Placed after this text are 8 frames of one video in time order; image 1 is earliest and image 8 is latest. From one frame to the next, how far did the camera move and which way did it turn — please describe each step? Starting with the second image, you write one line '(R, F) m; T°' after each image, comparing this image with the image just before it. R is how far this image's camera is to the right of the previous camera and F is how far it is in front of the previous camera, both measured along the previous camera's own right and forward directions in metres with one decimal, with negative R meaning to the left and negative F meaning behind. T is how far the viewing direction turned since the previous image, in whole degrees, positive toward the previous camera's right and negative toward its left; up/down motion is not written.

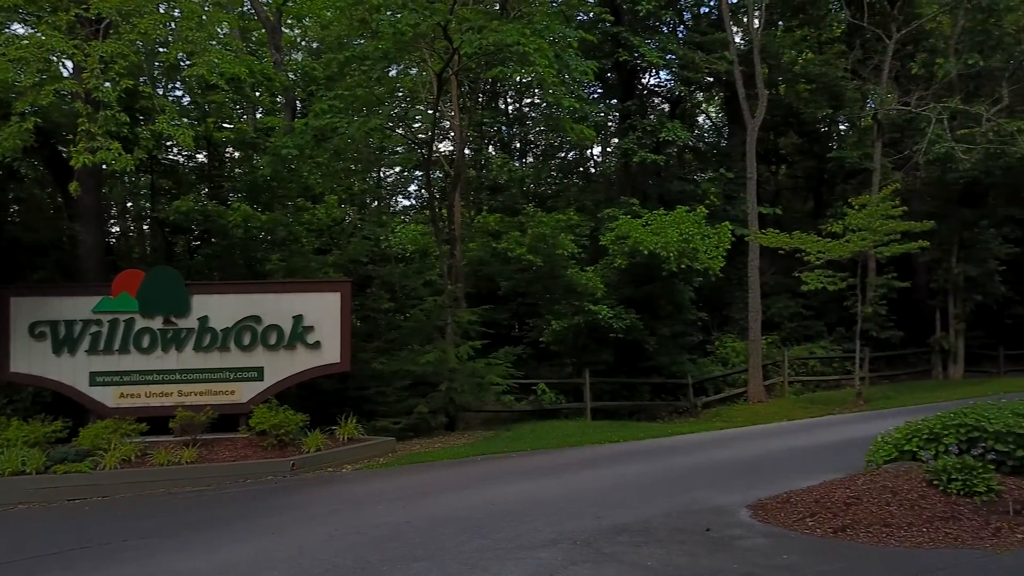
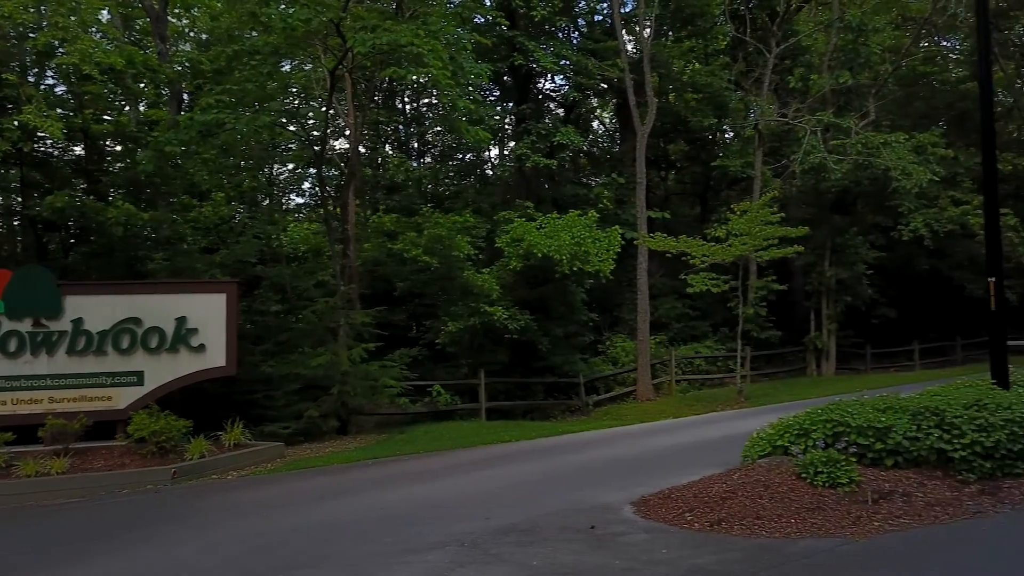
(+0.1, -0.1) m; +7°
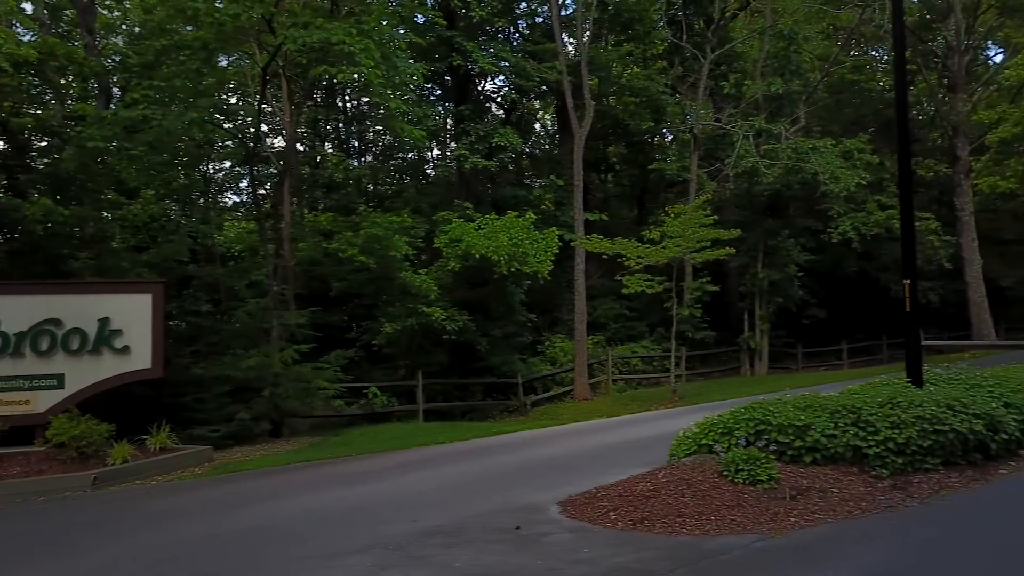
(+0.2, 0.0) m; +4°
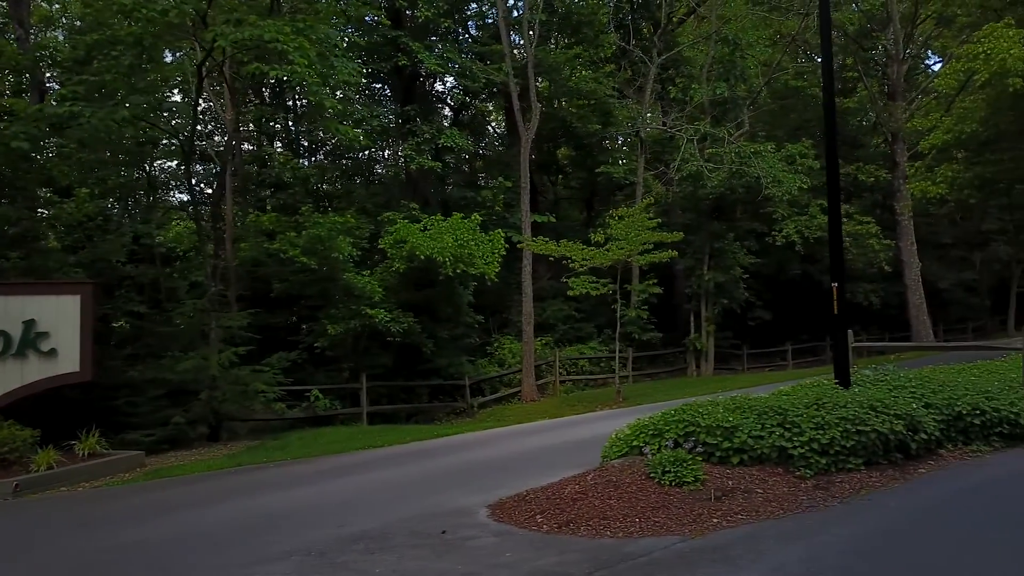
(+0.3, 0.0) m; +3°
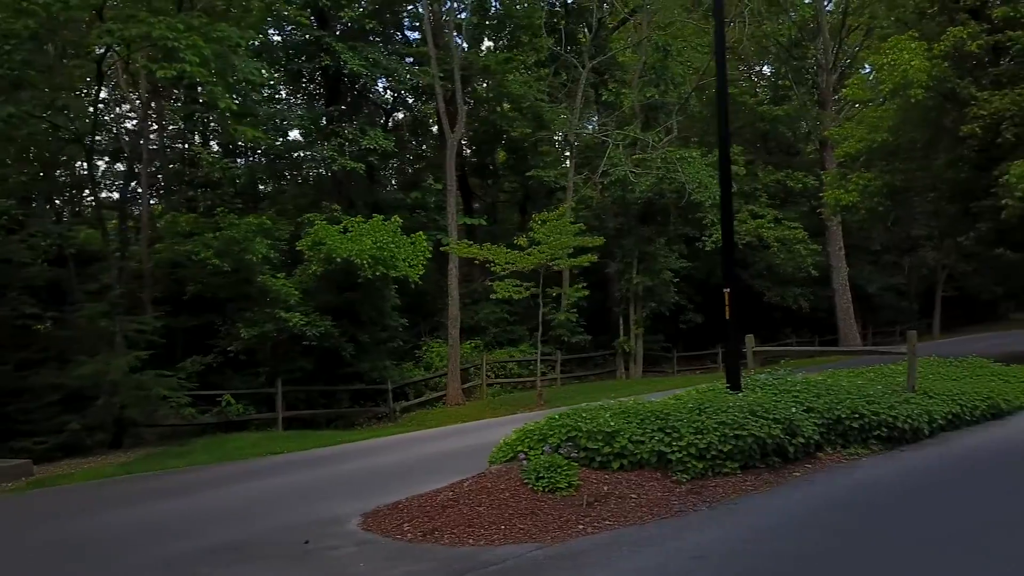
(+0.8, +0.1) m; +3°
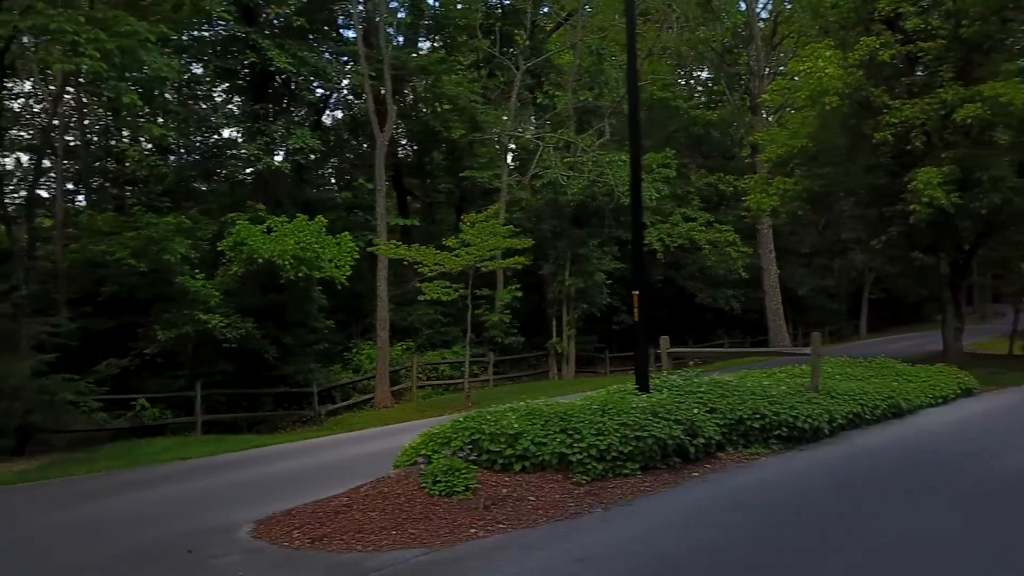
(+0.5, 0.0) m; +4°
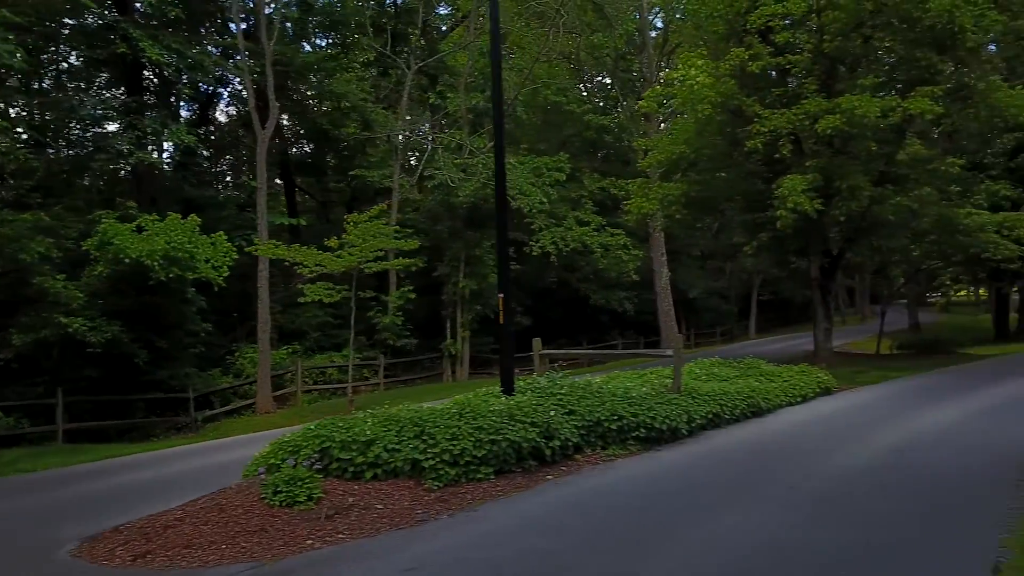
(+0.6, +0.1) m; +6°
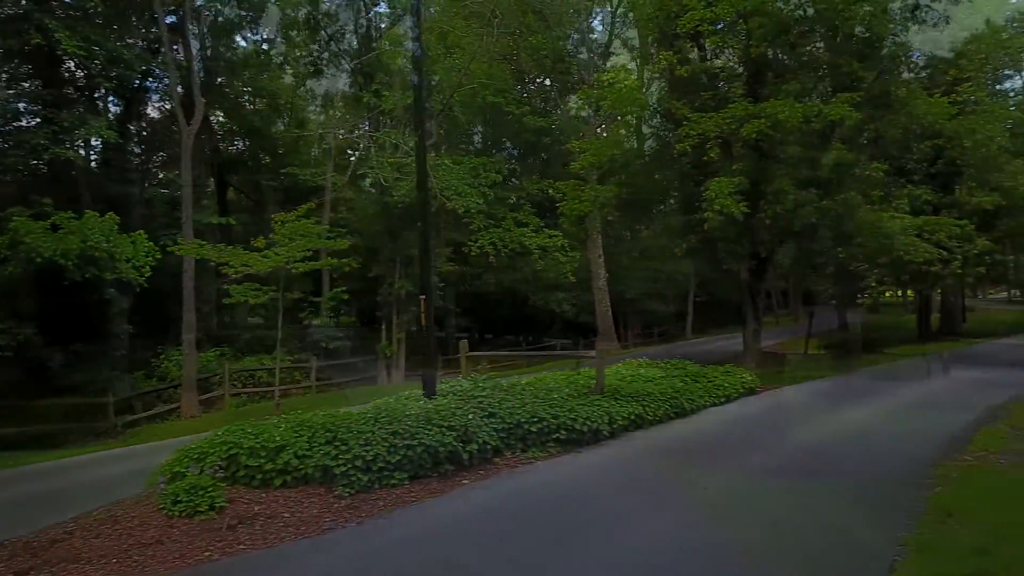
(+0.3, +0.1) m; +4°
